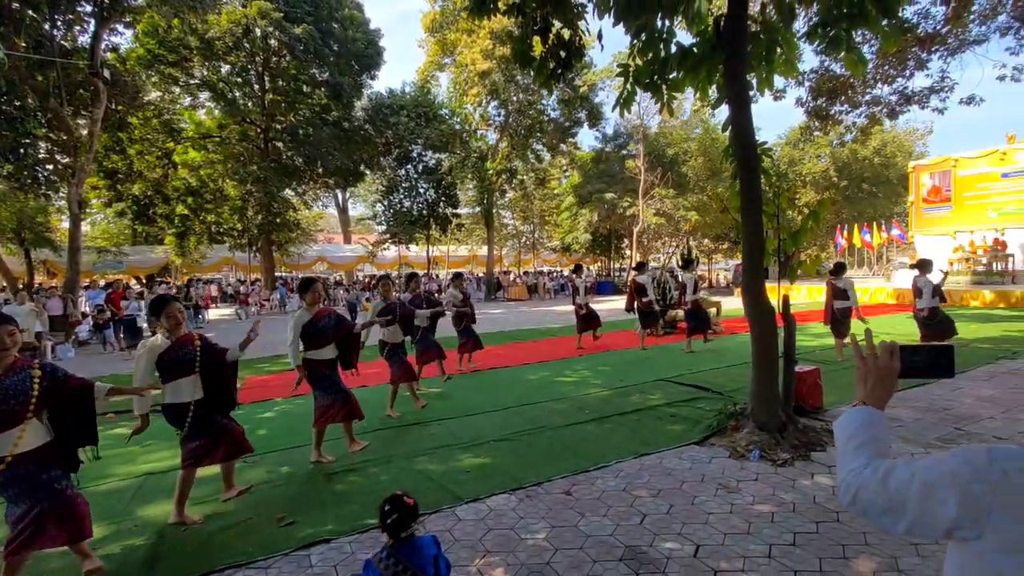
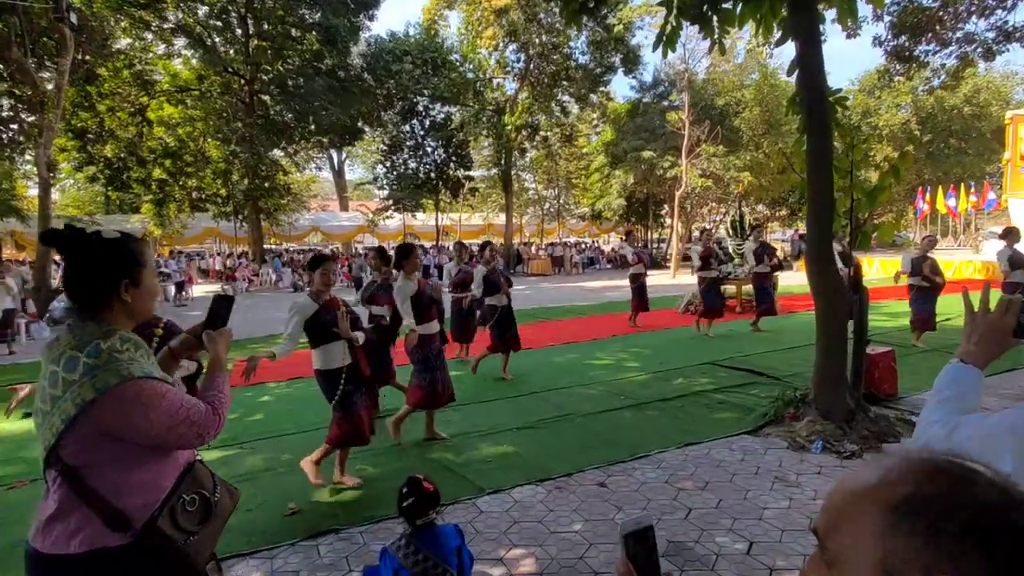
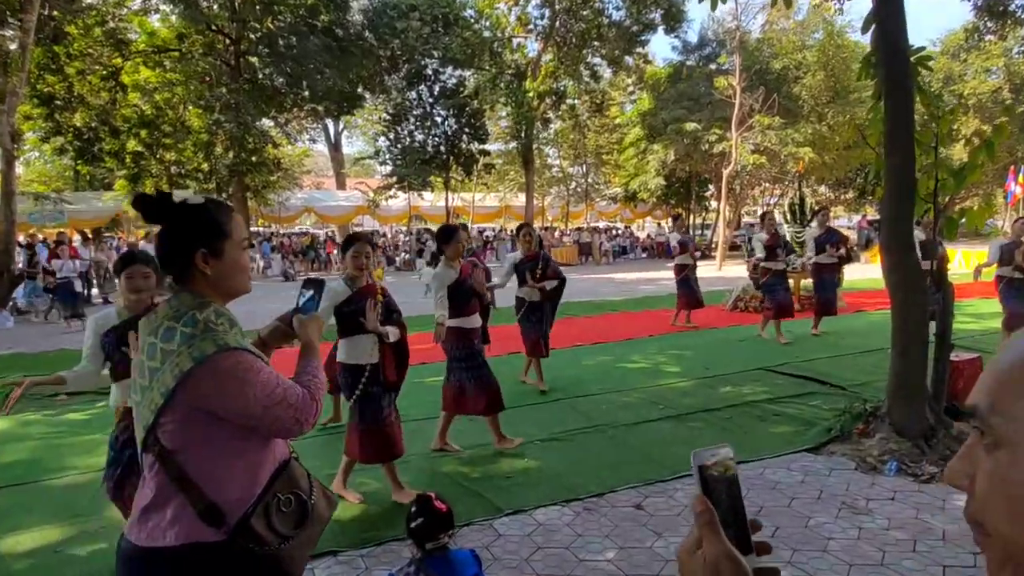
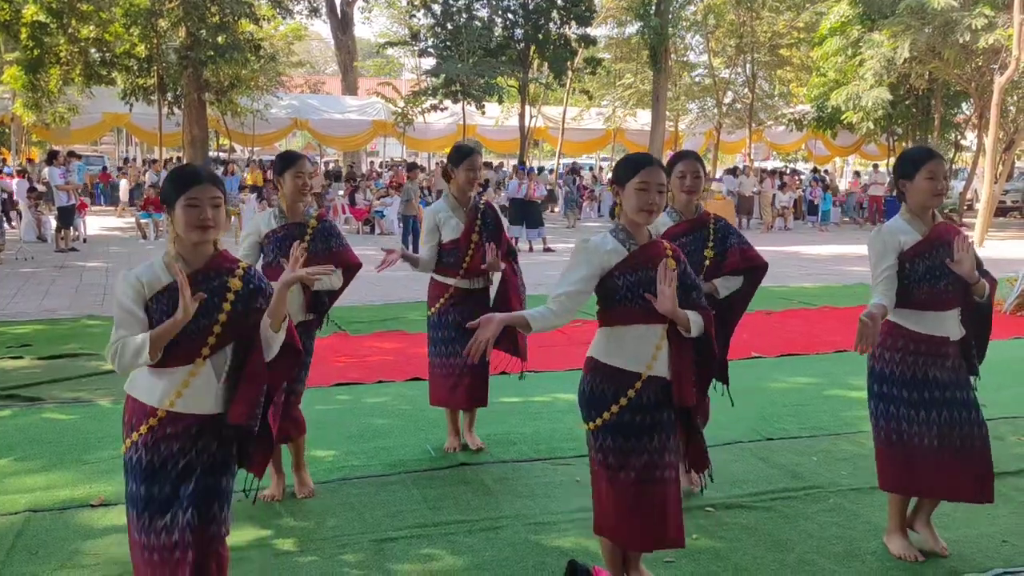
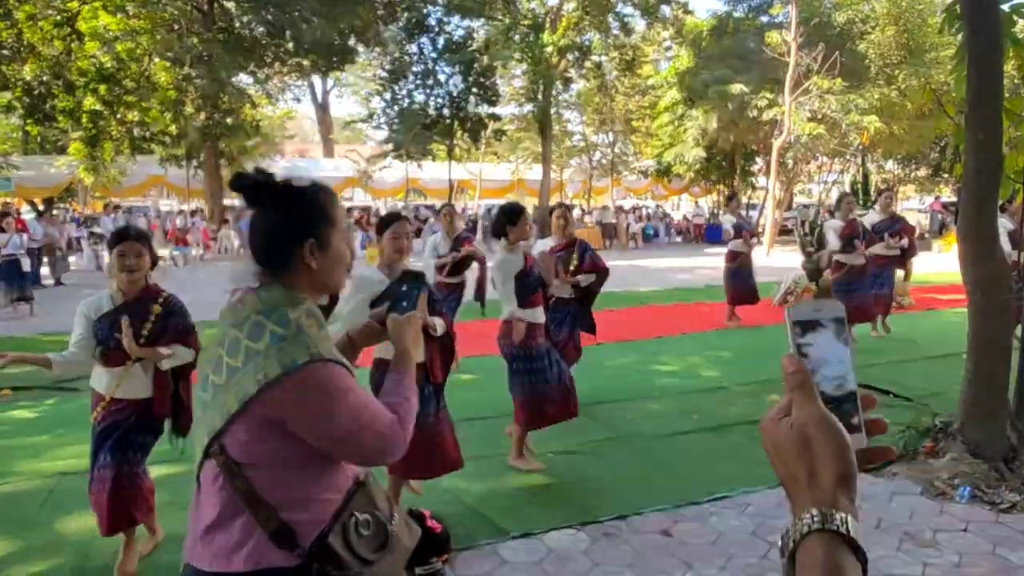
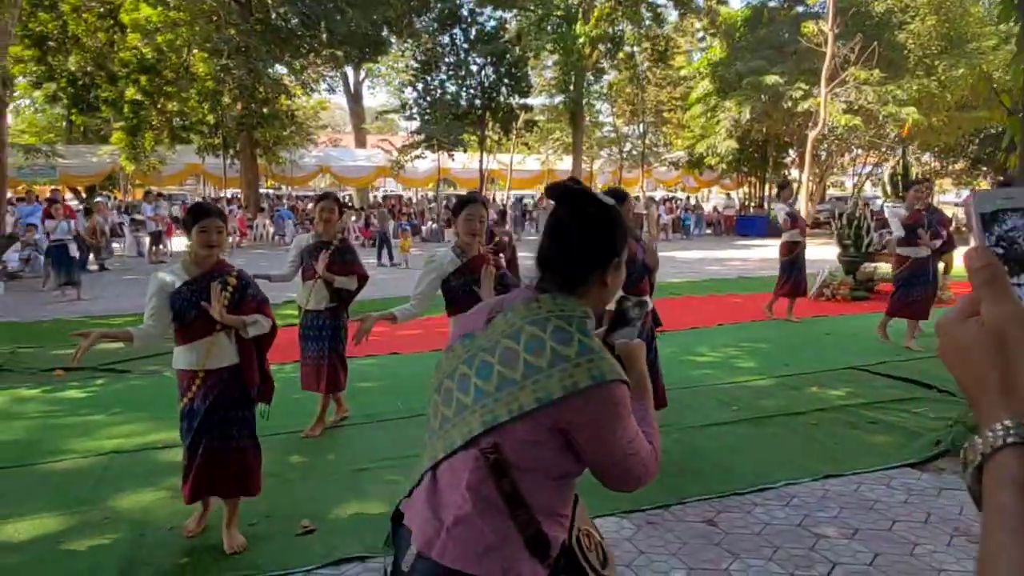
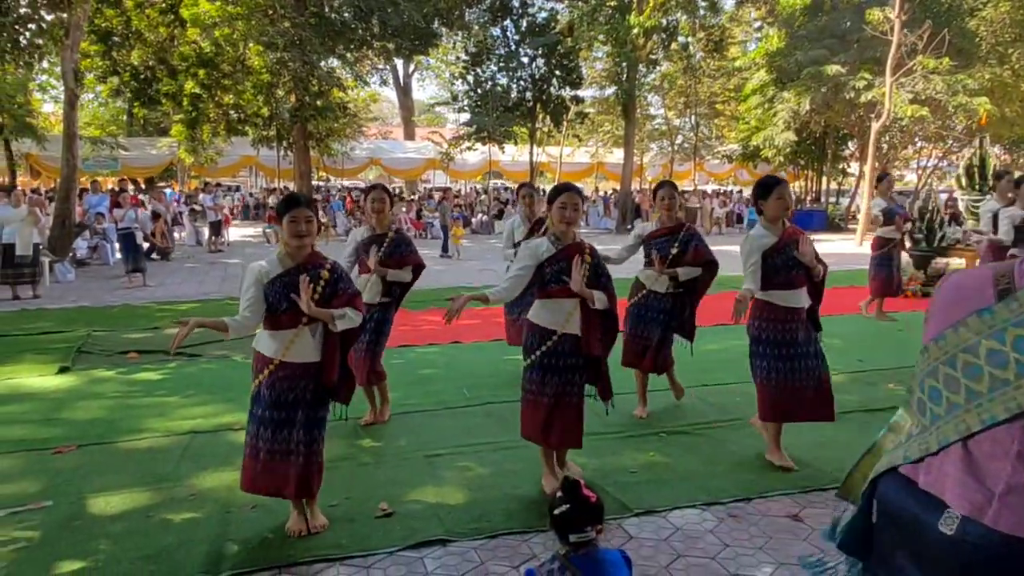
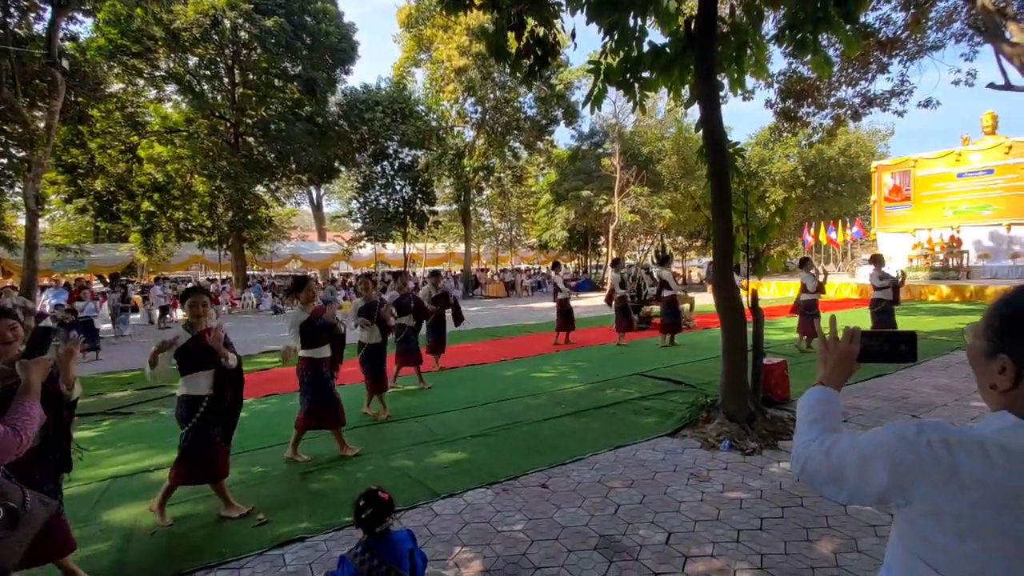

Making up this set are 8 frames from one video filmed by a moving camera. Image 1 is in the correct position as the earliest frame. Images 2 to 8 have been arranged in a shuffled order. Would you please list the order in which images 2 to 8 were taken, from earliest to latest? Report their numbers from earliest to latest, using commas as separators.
8, 2, 3, 5, 6, 7, 4
